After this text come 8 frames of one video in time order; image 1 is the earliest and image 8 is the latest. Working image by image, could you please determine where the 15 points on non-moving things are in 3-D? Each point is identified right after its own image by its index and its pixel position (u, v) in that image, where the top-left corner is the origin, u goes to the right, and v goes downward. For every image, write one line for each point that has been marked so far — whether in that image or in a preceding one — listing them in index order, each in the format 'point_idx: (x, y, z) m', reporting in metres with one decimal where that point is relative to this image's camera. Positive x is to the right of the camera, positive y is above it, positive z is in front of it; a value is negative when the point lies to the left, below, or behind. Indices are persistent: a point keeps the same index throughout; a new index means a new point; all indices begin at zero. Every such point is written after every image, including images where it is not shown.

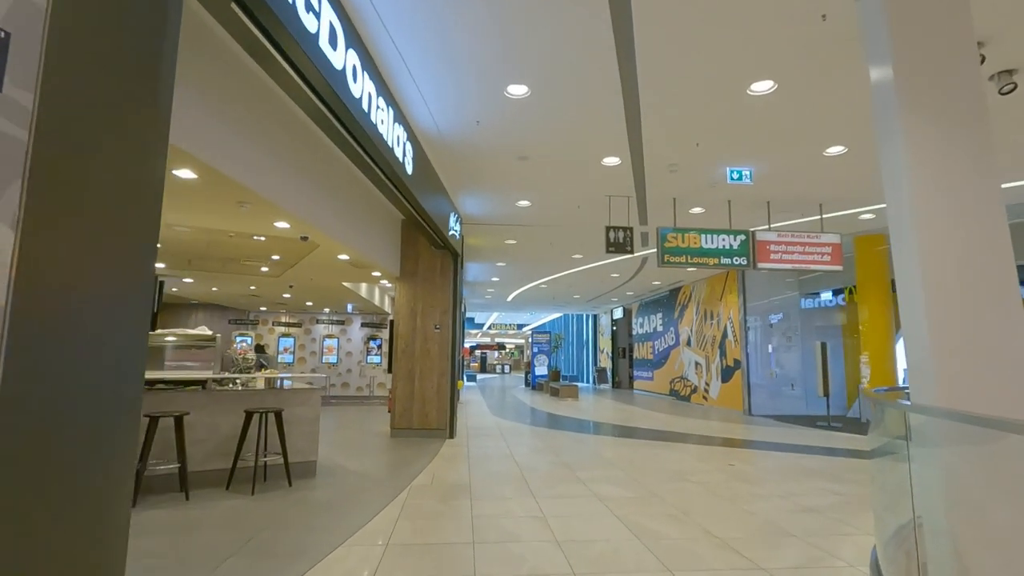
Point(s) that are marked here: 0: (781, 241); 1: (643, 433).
0: (+3.3, +0.6, +6.6) m
1: (+2.1, -2.3, +8.3) m
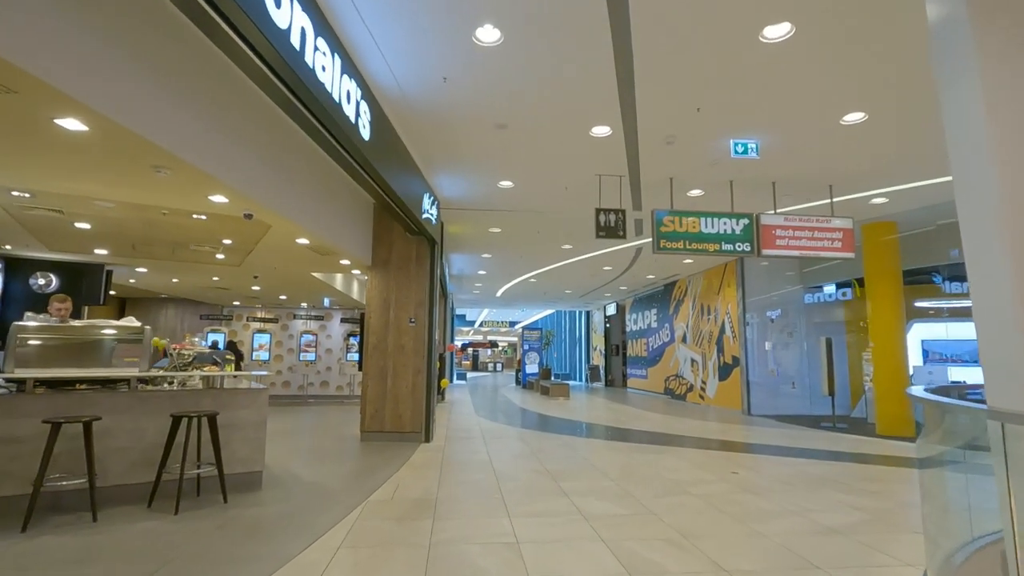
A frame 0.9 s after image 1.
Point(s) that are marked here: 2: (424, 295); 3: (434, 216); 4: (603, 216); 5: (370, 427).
0: (+3.1, +0.7, +6.1) m
1: (+1.8, -2.1, +7.7) m
2: (-1.1, -0.1, +6.9) m
3: (-1.0, +0.9, +6.7) m
4: (+1.0, +0.8, +5.9) m
5: (-1.8, -1.7, +6.7) m
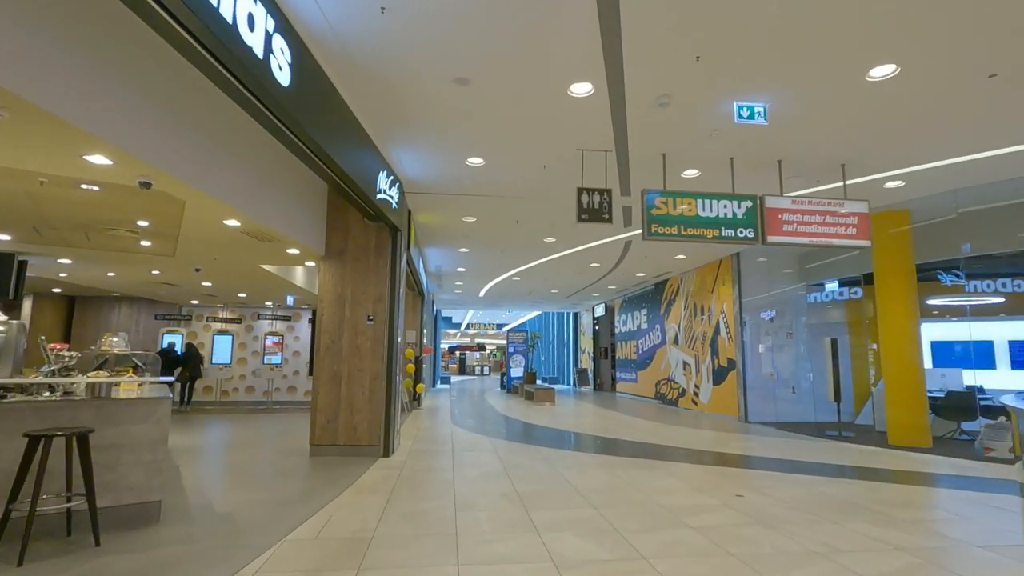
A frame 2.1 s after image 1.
0: (+2.8, +0.8, +5.3) m
1: (+1.5, -2.1, +6.9) m
2: (-1.5, 0.0, +6.1) m
3: (-1.3, +1.0, +5.9) m
4: (+0.7, +0.9, +5.1) m
5: (-2.1, -1.7, +5.8) m
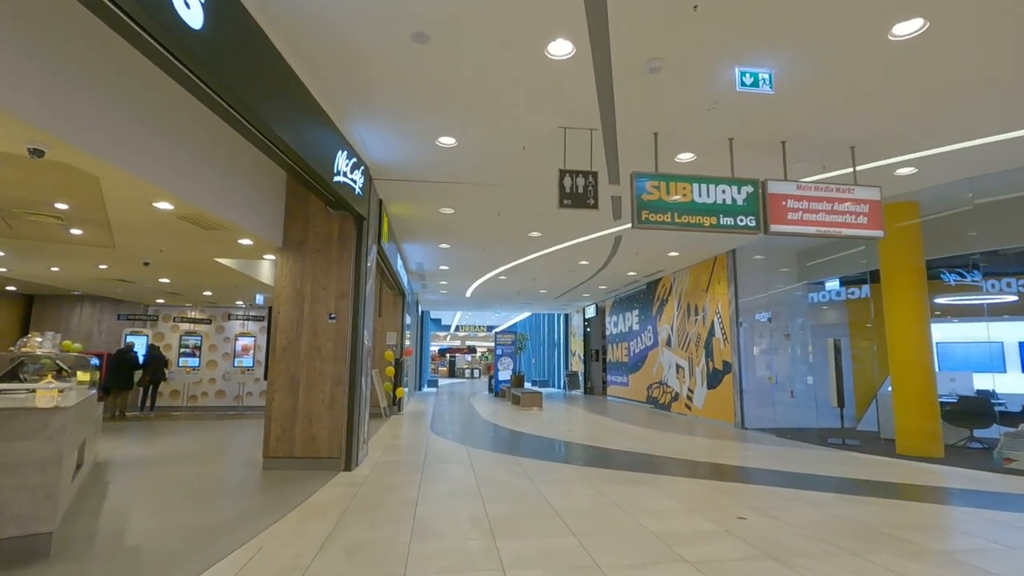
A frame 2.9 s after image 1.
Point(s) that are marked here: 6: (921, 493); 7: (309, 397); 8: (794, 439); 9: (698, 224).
0: (+2.6, +0.8, +4.8) m
1: (+1.2, -2.0, +6.4) m
2: (-1.7, 0.0, +5.5) m
3: (-1.5, +1.0, +5.3) m
4: (+0.5, +0.9, +4.5) m
5: (-2.3, -1.6, +5.2) m
6: (+3.9, -1.9, +5.0) m
7: (-2.0, -1.1, +5.3) m
8: (+4.3, -2.3, +8.1) m
9: (+1.6, +0.6, +4.6) m
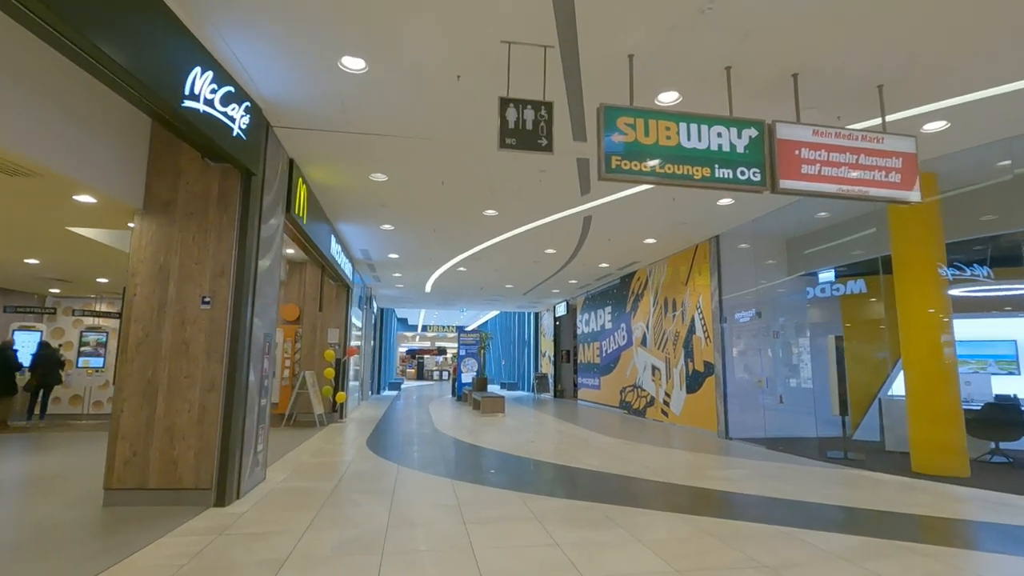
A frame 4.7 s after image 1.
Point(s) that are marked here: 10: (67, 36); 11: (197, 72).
0: (+2.1, +1.0, +3.7) m
1: (+0.6, -1.9, +5.2) m
2: (-2.2, +0.2, +4.2) m
3: (-2.0, +1.2, +4.0) m
4: (0.0, +1.1, +3.3) m
5: (-2.8, -1.4, +3.9) m
6: (+3.3, -1.8, +4.0) m
7: (-2.5, -0.9, +4.0) m
8: (+3.6, -2.2, +7.1) m
9: (+1.1, +0.7, +3.5) m
10: (-2.1, +1.2, +2.4) m
11: (-2.0, +1.4, +3.4) m
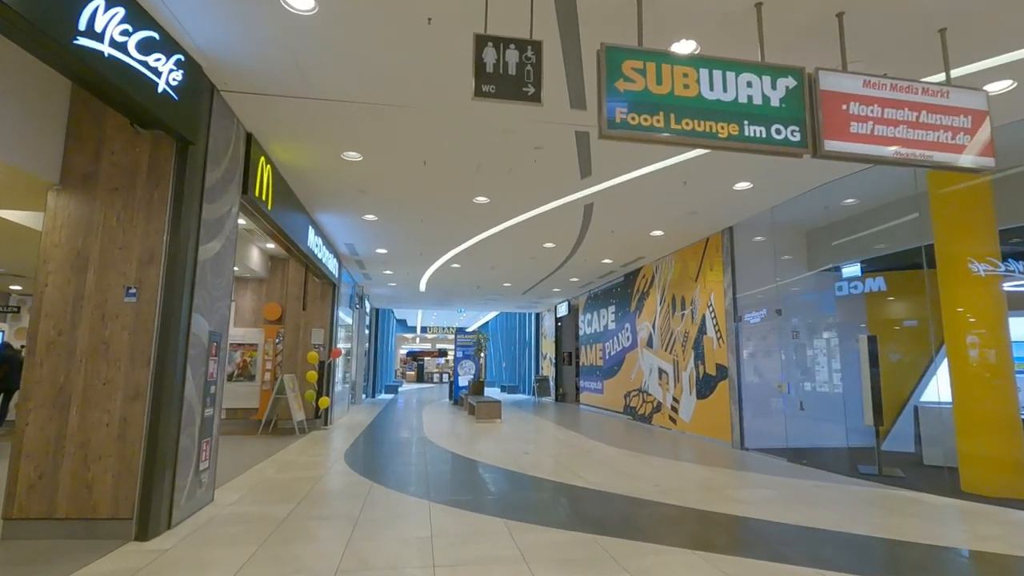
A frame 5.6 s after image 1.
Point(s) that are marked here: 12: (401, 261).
0: (+2.0, +1.1, +3.0) m
1: (+0.6, -1.8, +4.5) m
2: (-2.3, +0.3, +3.5) m
3: (-2.1, +1.3, +3.4) m
4: (-0.1, +1.2, +2.7) m
5: (-2.9, -1.3, +3.2) m
6: (+3.2, -1.7, +3.3) m
7: (-2.6, -0.8, +3.3) m
8: (+3.6, -2.1, +6.4) m
9: (+1.0, +0.8, +2.8) m
10: (-2.2, +1.3, +1.7) m
11: (-2.1, +1.4, +2.8) m
12: (-2.1, +0.5, +10.2) m
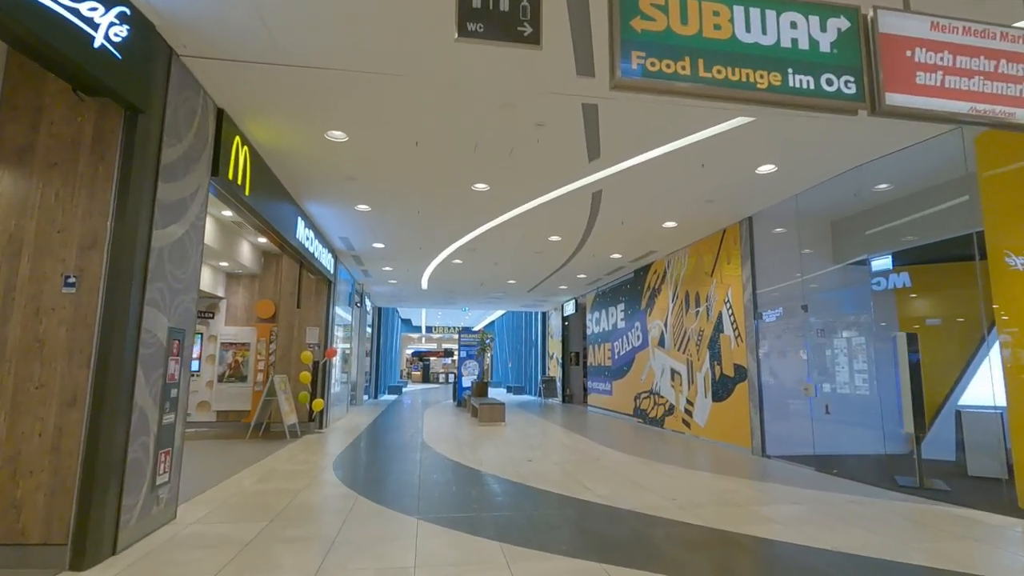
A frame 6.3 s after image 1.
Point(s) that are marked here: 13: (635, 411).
0: (+2.0, +1.1, +2.5) m
1: (+0.6, -1.7, +4.0) m
2: (-2.3, +0.3, +3.1) m
3: (-2.2, +1.4, +2.9) m
4: (-0.1, +1.2, +2.2) m
5: (-3.0, -1.3, +2.8) m
6: (+3.2, -1.6, +2.7) m
7: (-2.7, -0.8, +2.9) m
8: (+3.6, -2.0, +5.9) m
9: (+1.0, +0.9, +2.3) m
10: (-2.3, +1.4, +1.3) m
11: (-2.1, +1.5, +2.3) m
12: (-2.1, +0.6, +9.8) m
13: (+2.5, -2.5, +10.9) m
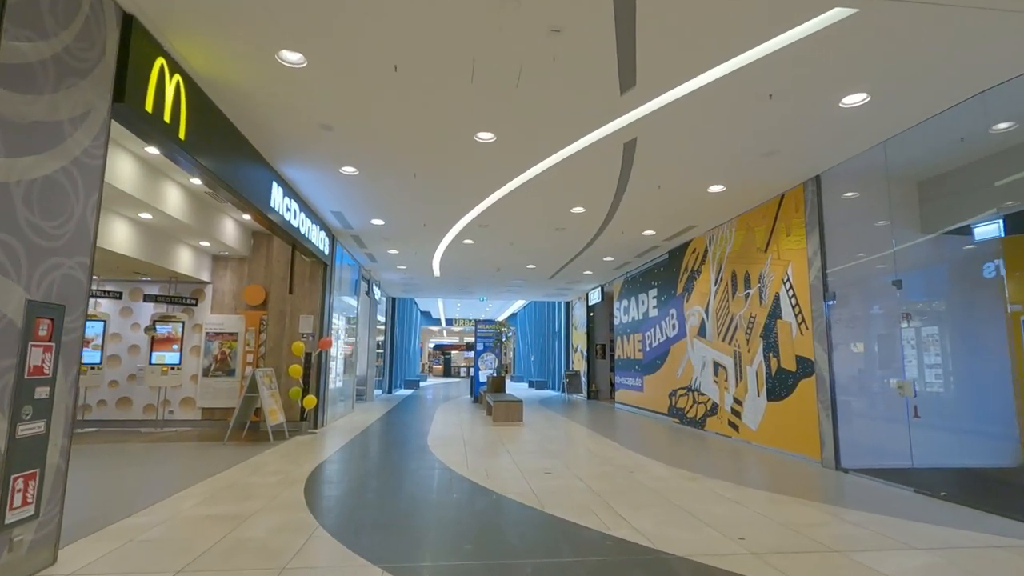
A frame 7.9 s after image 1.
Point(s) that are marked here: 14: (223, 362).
0: (+1.9, +1.3, +1.3) m
1: (+0.6, -1.5, +2.9) m
2: (-2.4, +0.5, +2.1) m
3: (-2.2, +1.5, +1.9) m
4: (-0.2, +1.4, +1.0) m
5: (-3.0, -1.1, +1.8) m
6: (+3.2, -1.4, +1.5) m
7: (-2.7, -0.6, +1.9) m
8: (+3.7, -1.8, +4.6) m
9: (+0.9, +1.1, +1.1) m
10: (-2.4, +1.5, +0.3) m
11: (-2.2, +1.7, +1.3) m
12: (-1.8, +0.9, +8.7) m
13: (+2.9, -2.2, +9.6) m
14: (-4.4, -1.1, +8.1) m
